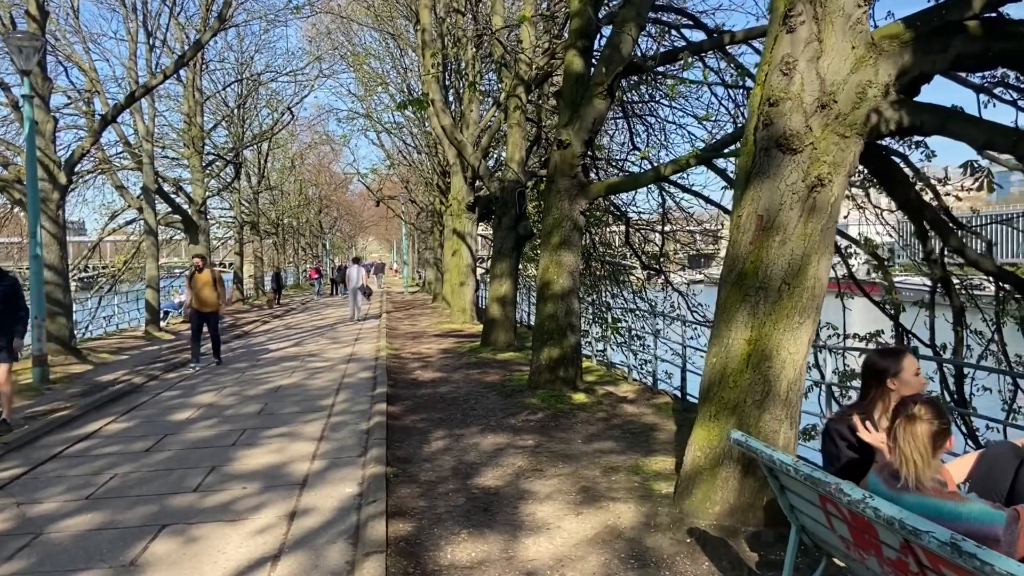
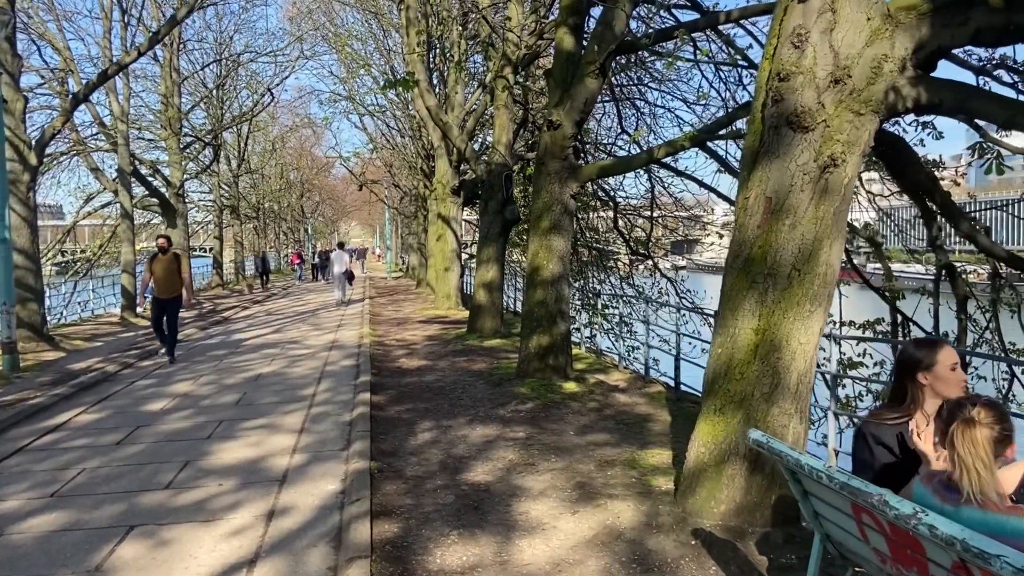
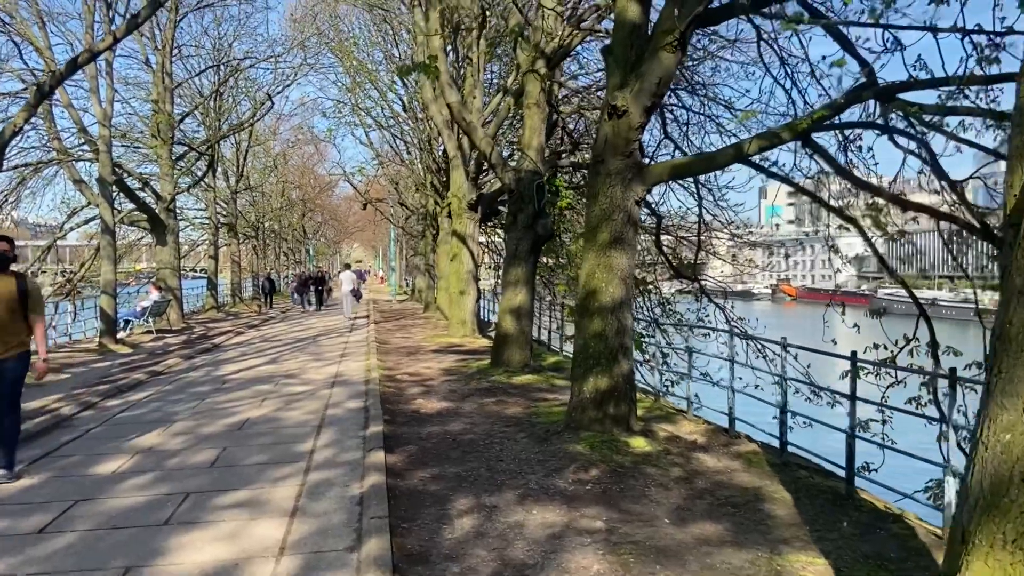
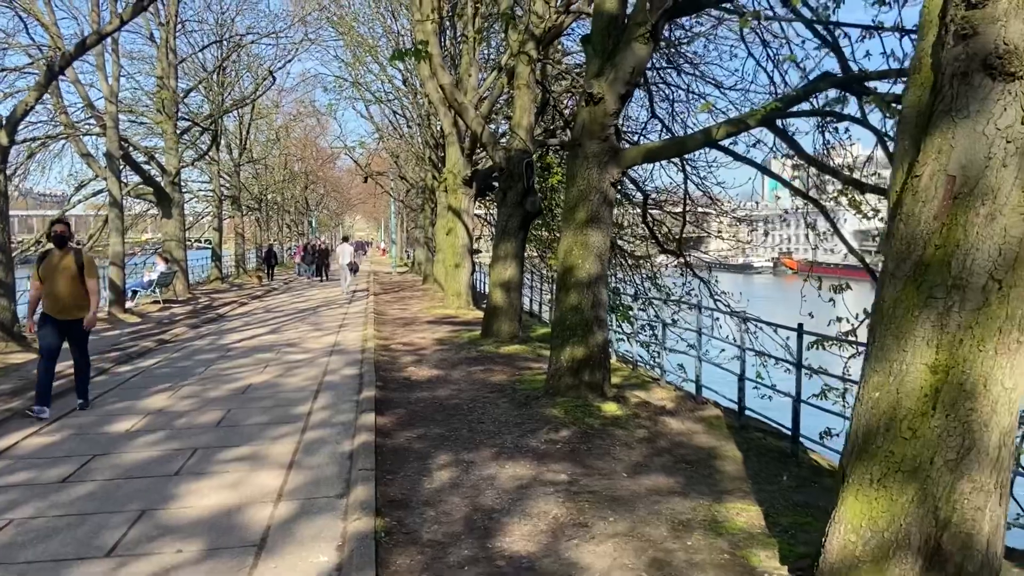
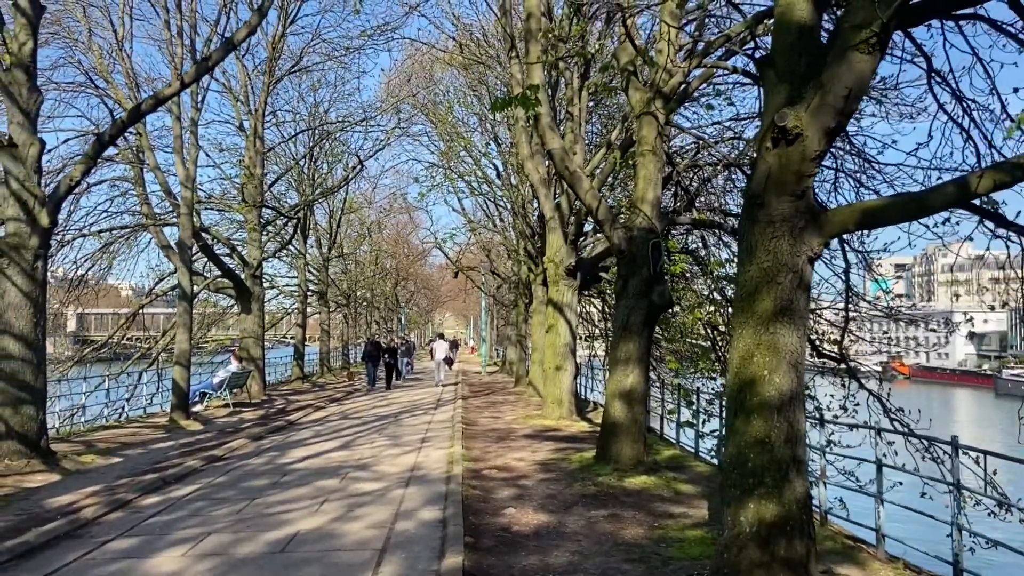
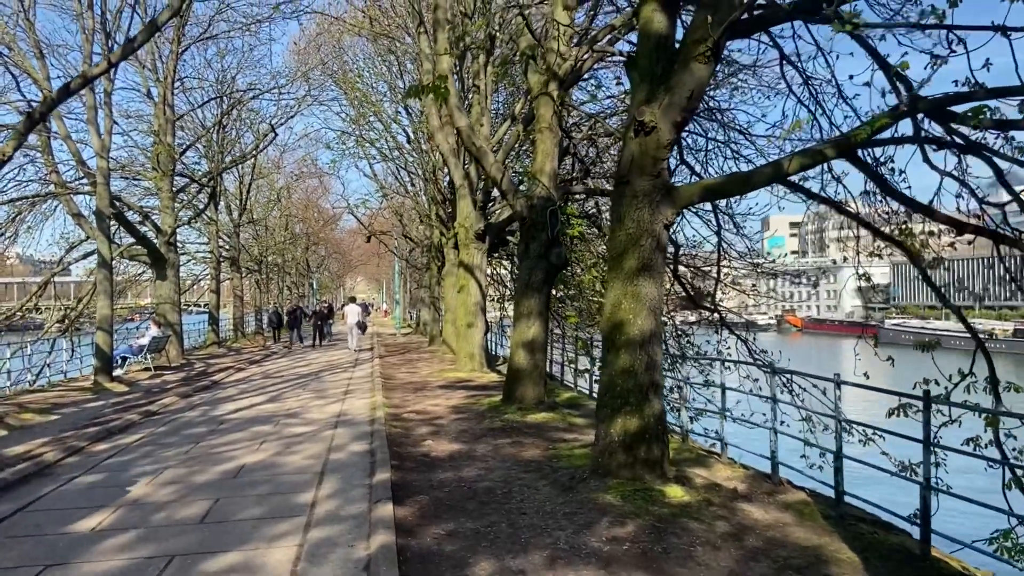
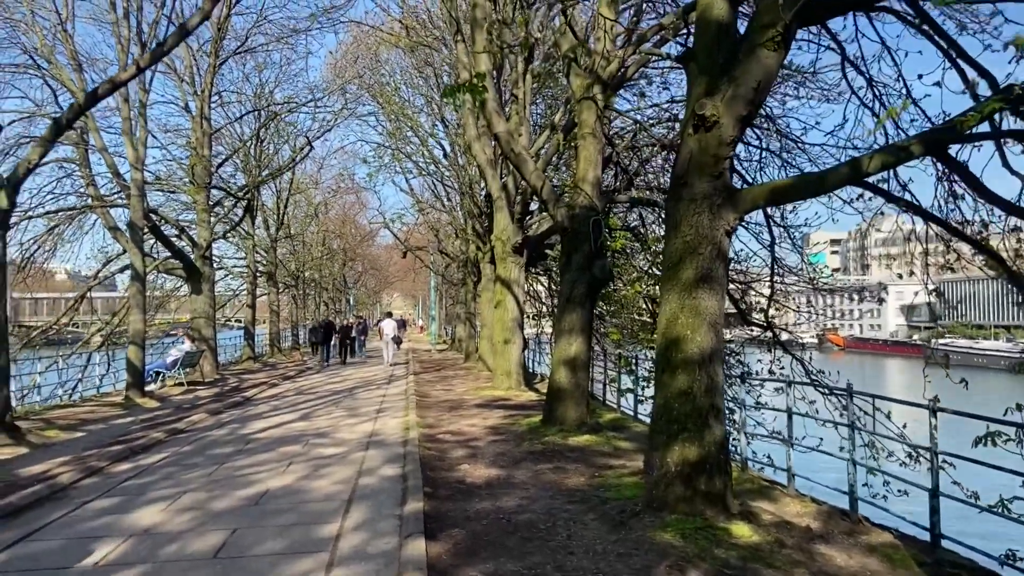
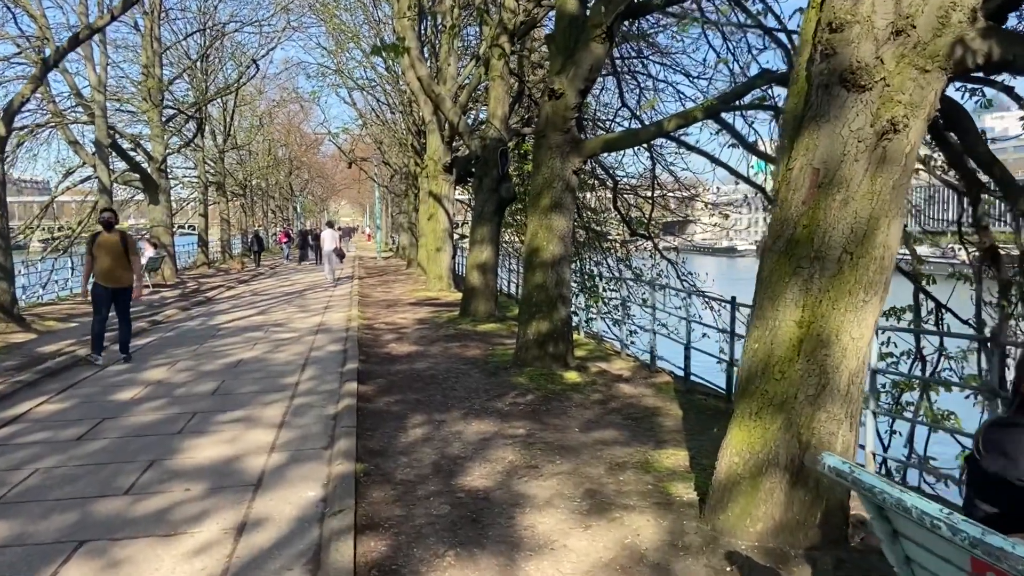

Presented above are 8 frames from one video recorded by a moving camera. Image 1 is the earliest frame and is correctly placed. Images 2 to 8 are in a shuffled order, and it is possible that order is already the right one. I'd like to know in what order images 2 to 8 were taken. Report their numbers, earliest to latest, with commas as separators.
2, 8, 4, 3, 6, 7, 5
